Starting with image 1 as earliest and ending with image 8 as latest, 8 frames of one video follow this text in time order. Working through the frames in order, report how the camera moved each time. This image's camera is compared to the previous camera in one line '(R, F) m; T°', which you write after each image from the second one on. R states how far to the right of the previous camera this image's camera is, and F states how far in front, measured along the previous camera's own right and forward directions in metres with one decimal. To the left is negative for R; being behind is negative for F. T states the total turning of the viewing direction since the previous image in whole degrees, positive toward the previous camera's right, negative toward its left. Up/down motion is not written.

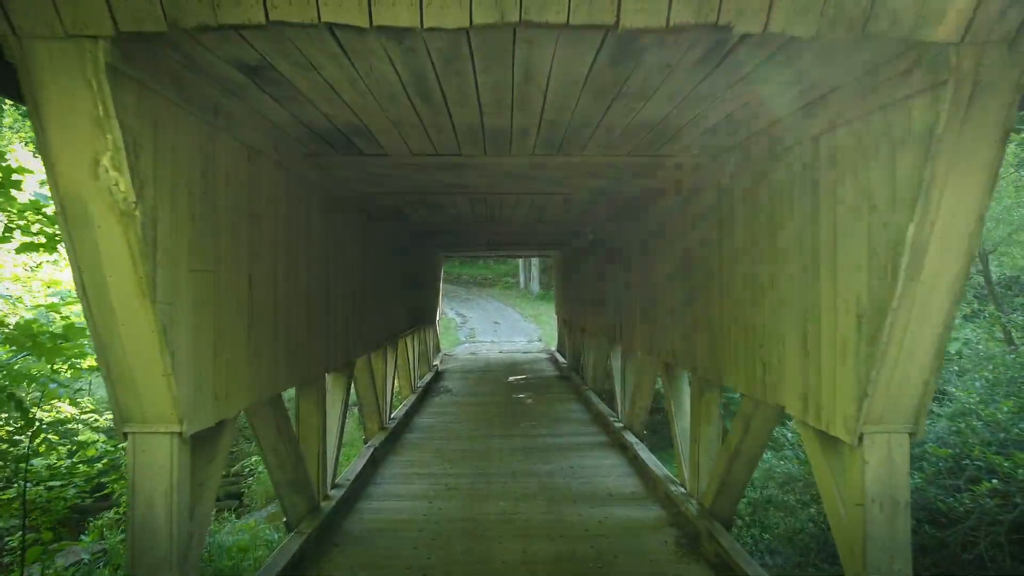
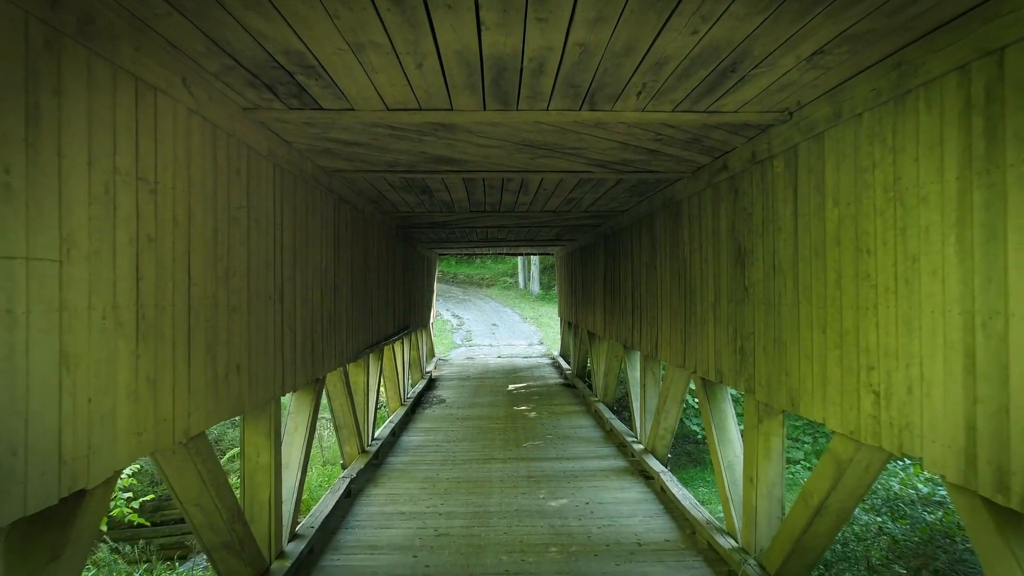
(0.0, +0.7) m; 0°
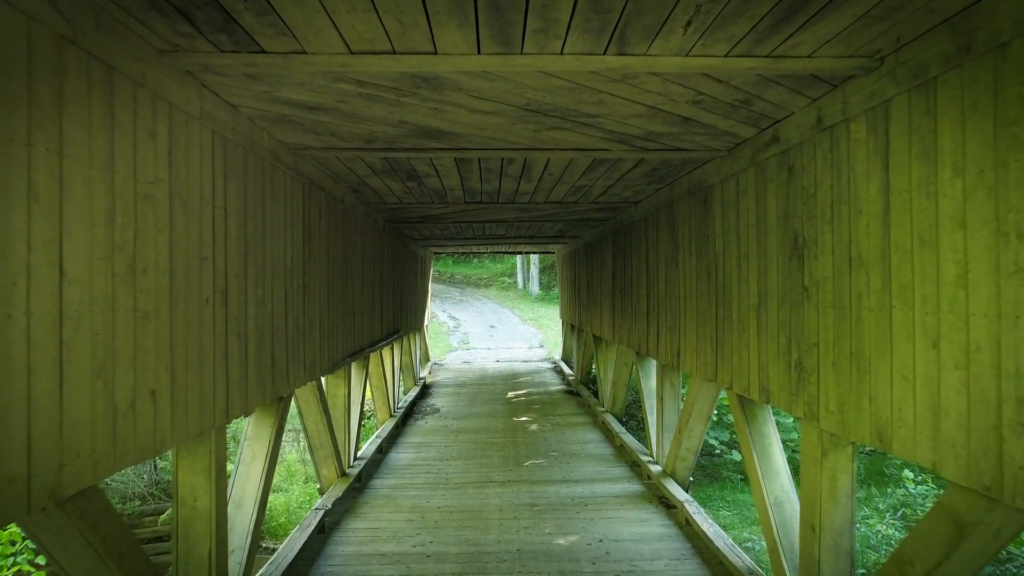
(0.0, +0.5) m; 0°
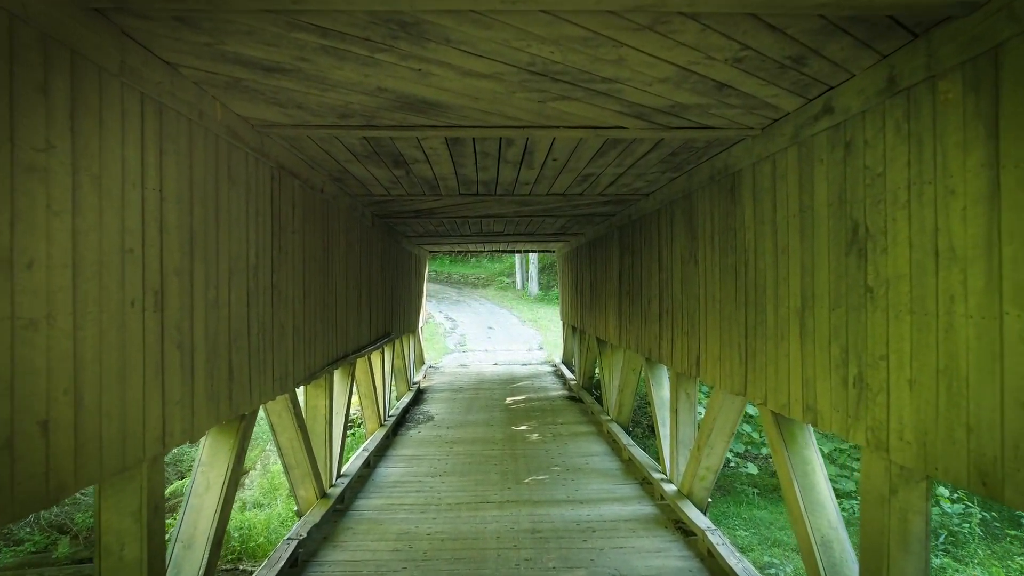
(0.0, +0.4) m; 0°
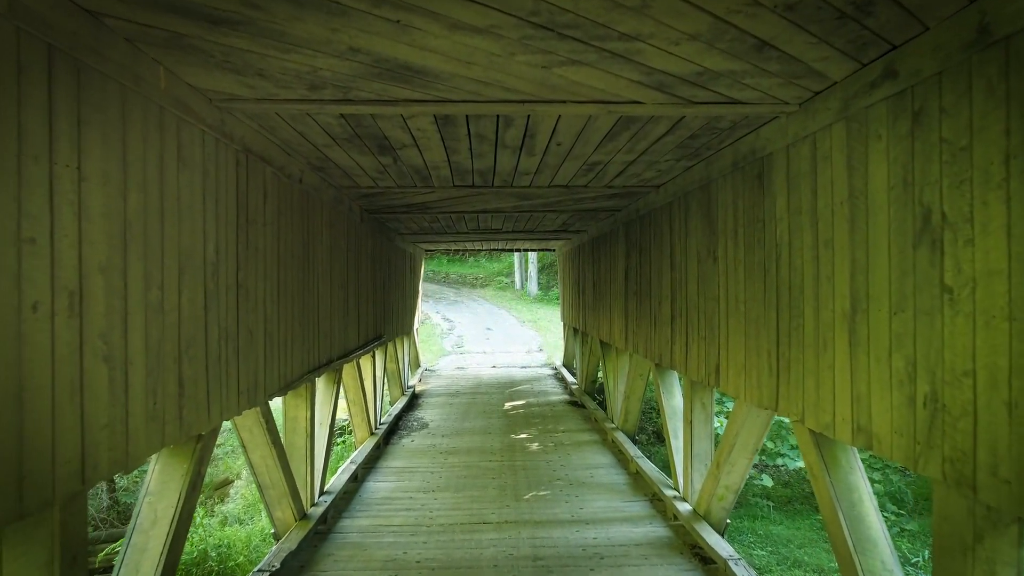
(0.0, +0.3) m; 0°
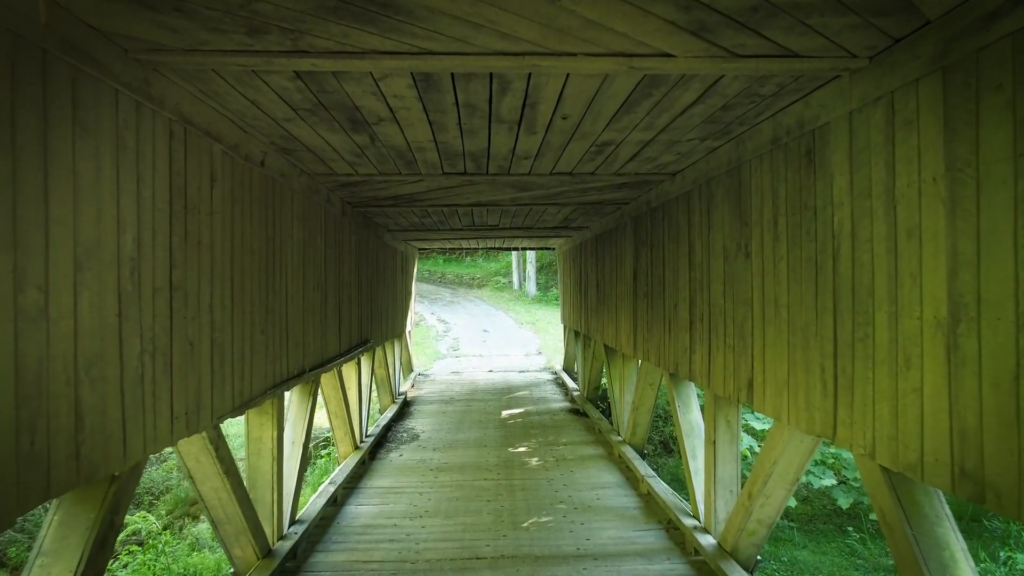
(0.0, +0.4) m; 0°
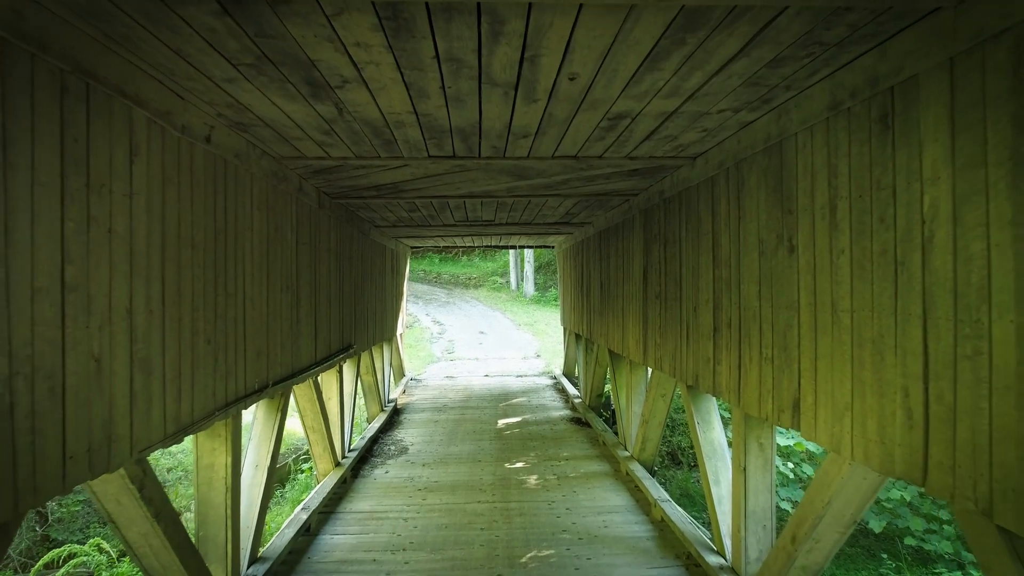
(0.0, +0.4) m; 0°
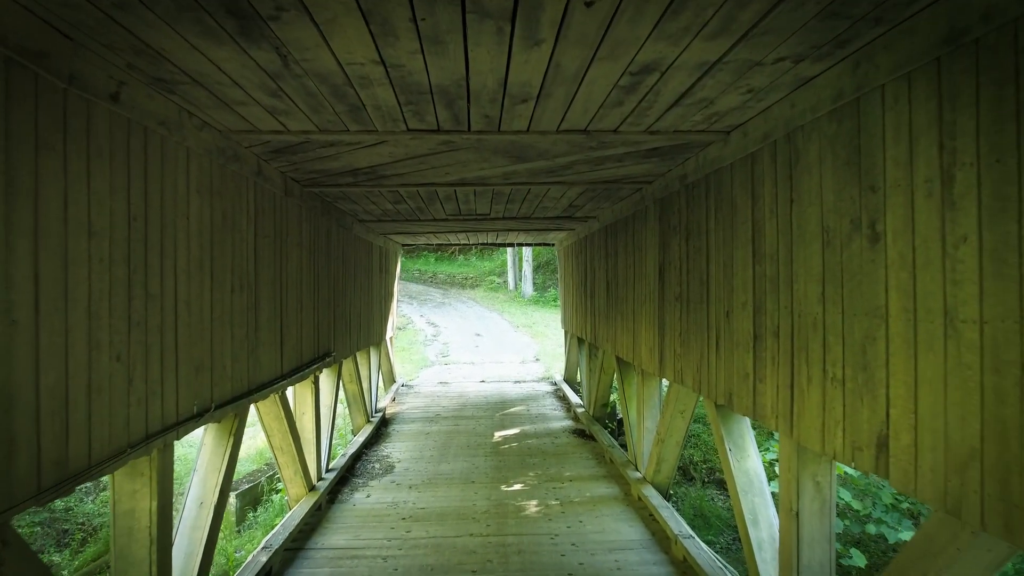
(0.0, +0.5) m; 0°
